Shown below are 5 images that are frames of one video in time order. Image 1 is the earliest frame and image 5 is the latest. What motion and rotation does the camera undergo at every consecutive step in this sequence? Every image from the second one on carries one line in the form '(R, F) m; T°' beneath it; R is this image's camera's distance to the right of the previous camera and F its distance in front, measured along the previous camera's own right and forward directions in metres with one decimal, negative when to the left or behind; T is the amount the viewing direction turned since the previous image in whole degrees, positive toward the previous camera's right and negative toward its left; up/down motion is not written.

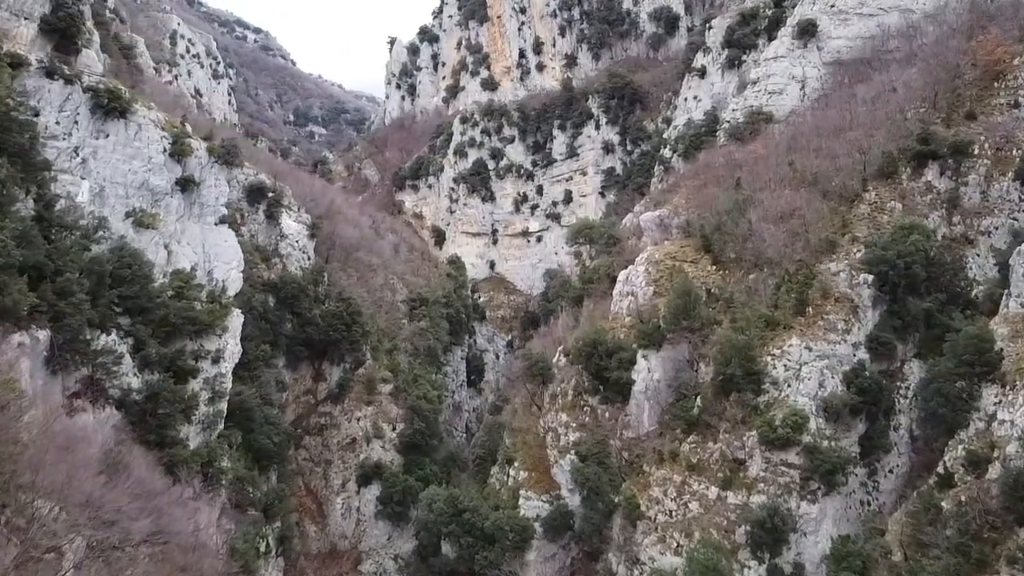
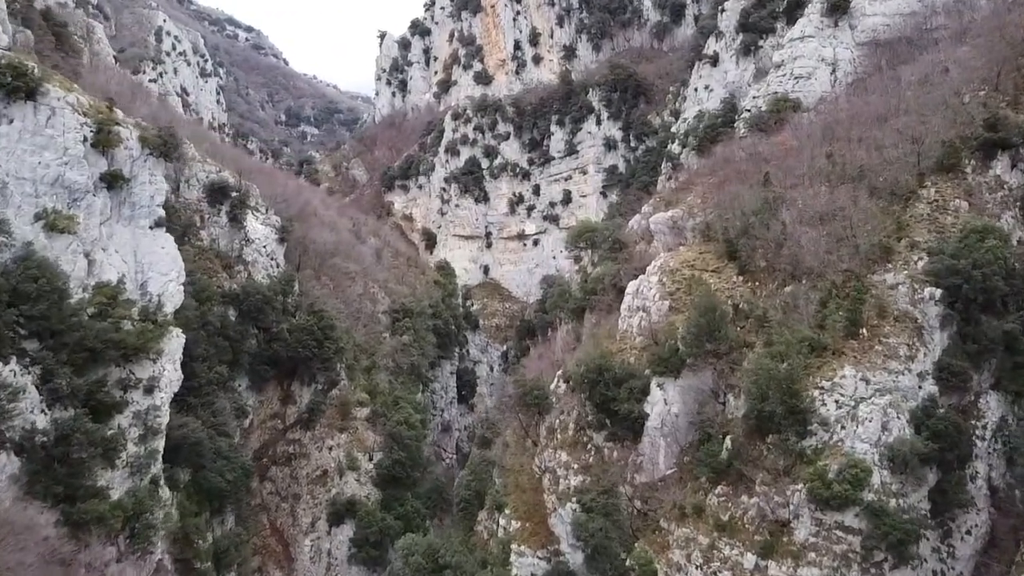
(+0.2, +3.2) m; 0°
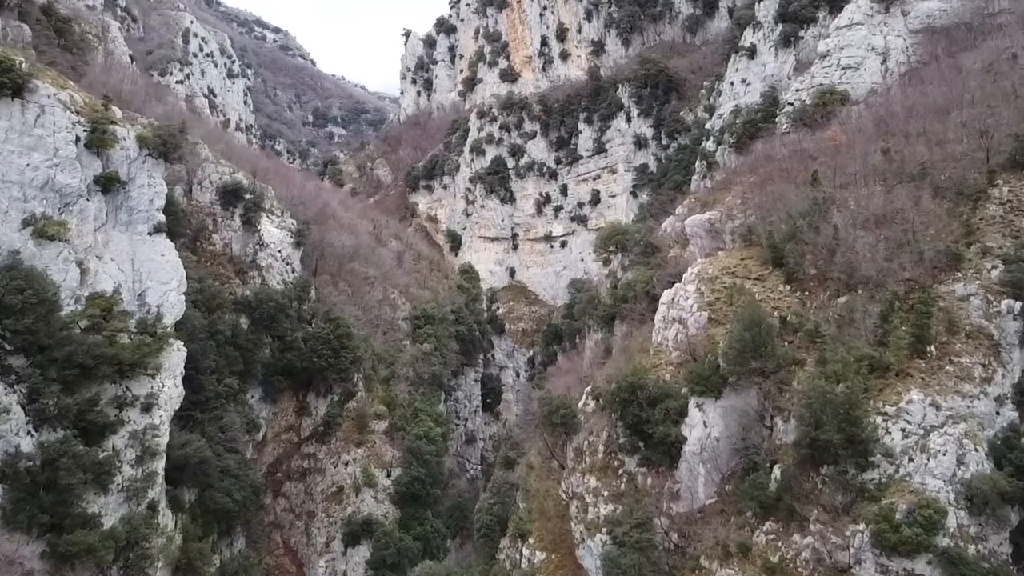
(+0.1, +1.4) m; -2°
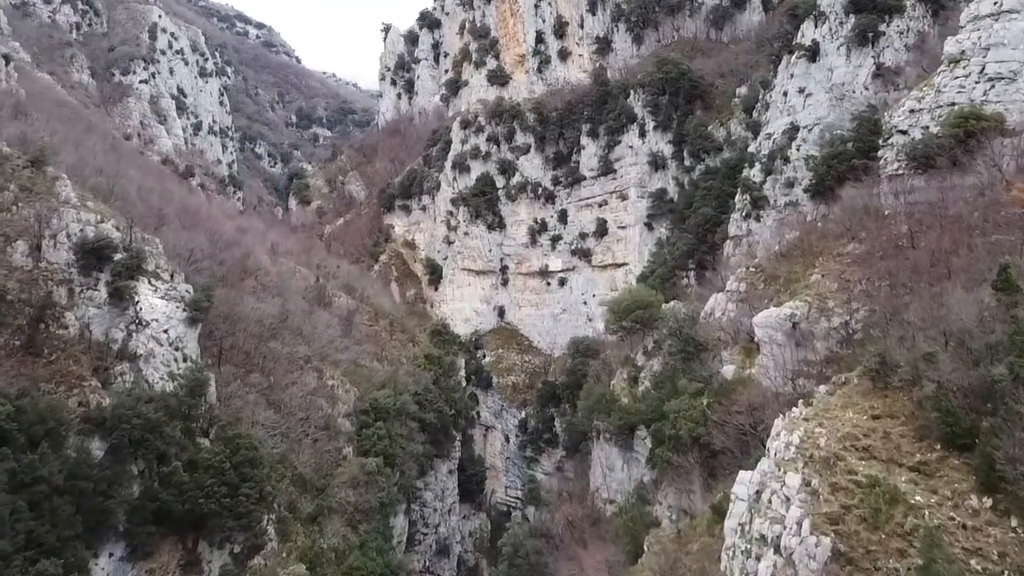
(+0.4, +7.4) m; 0°
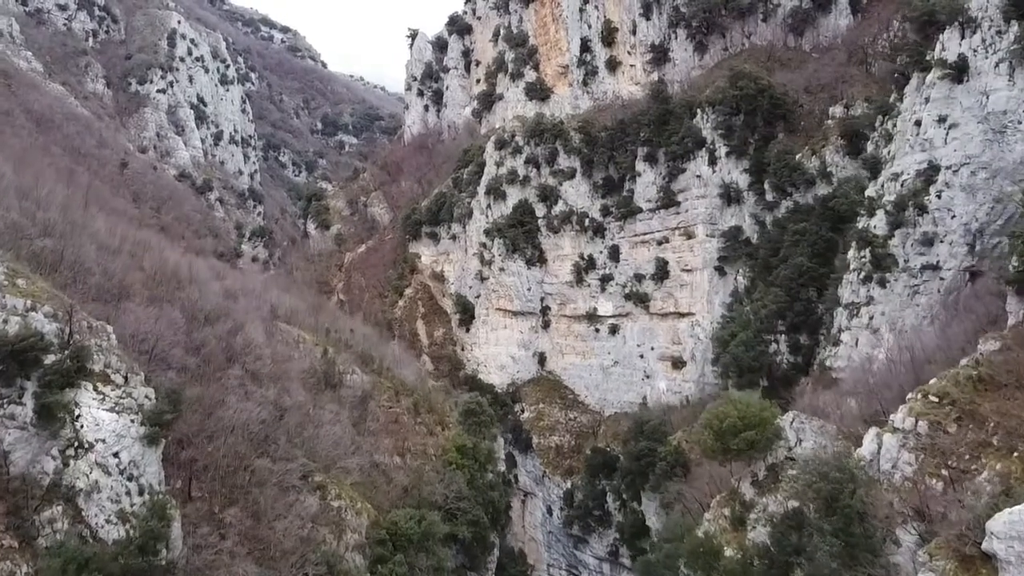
(-0.6, +4.8) m; -2°
